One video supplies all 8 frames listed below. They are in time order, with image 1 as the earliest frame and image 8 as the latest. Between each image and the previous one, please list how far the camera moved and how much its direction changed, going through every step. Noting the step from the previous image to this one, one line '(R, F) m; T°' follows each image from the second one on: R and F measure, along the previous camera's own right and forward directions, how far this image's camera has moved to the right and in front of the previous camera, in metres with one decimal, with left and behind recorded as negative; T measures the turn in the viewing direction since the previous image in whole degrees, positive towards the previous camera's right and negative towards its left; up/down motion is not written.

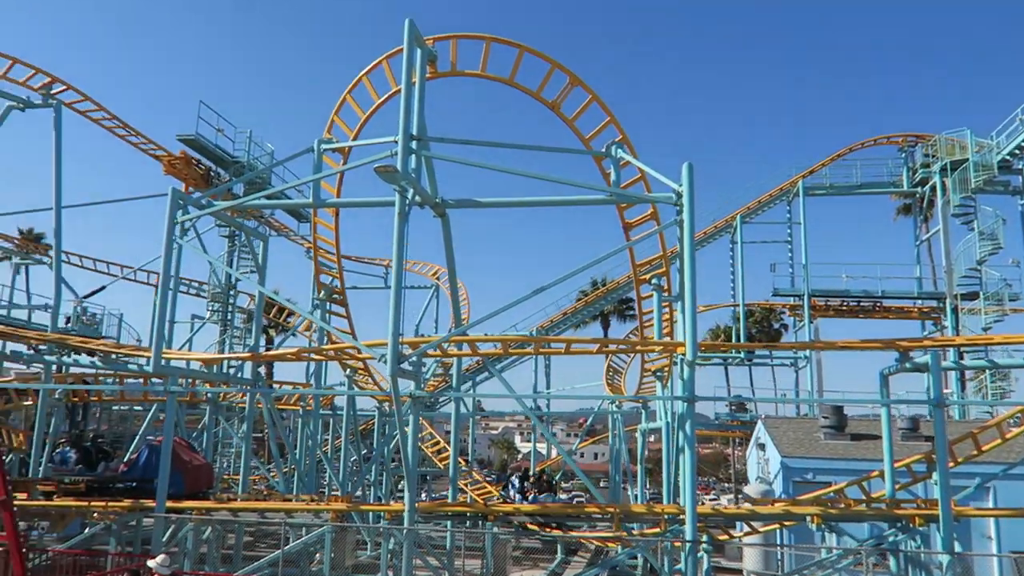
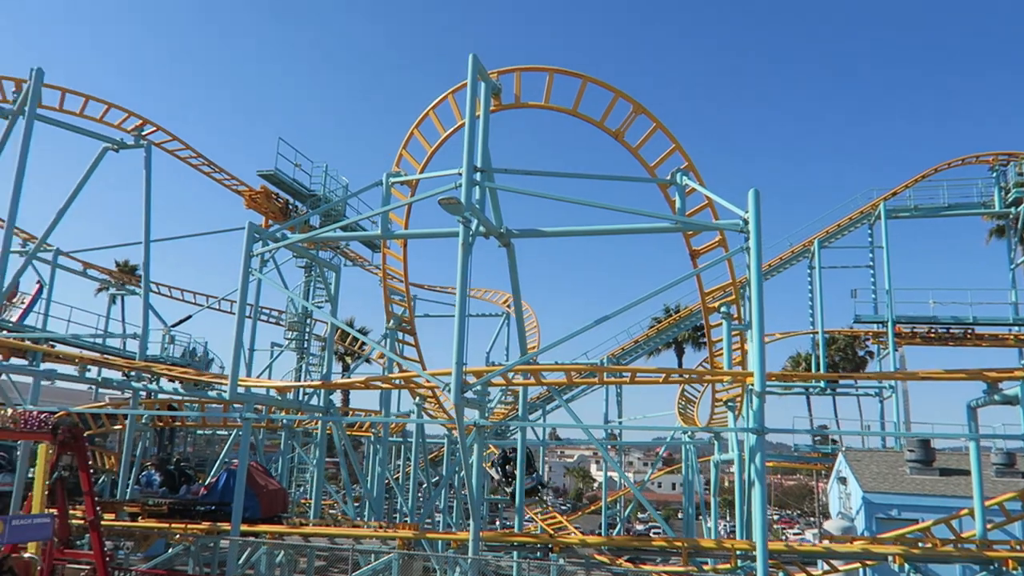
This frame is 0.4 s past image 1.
(+0.1, 0.0) m; -6°
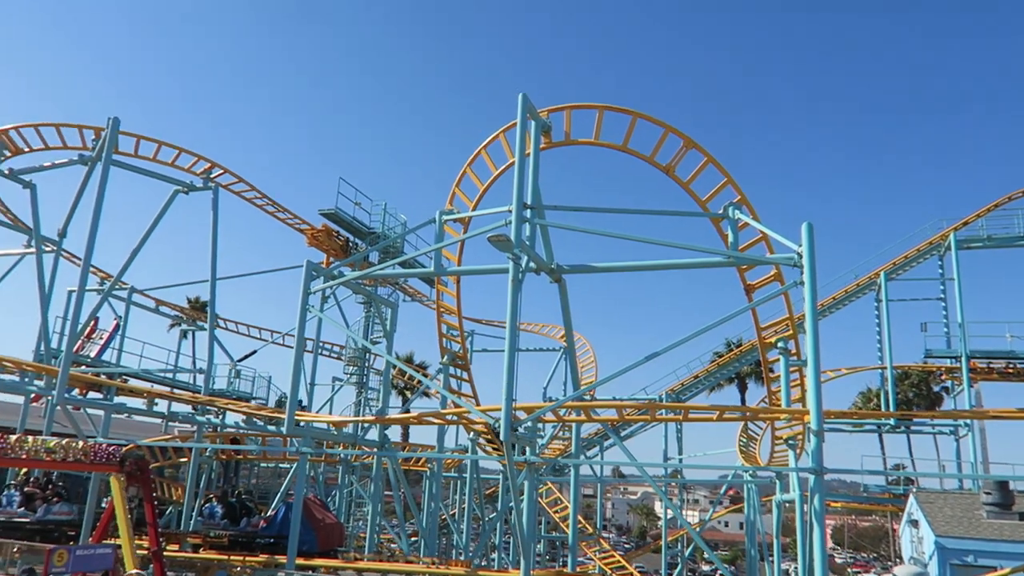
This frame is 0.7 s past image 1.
(+0.1, 0.0) m; -5°
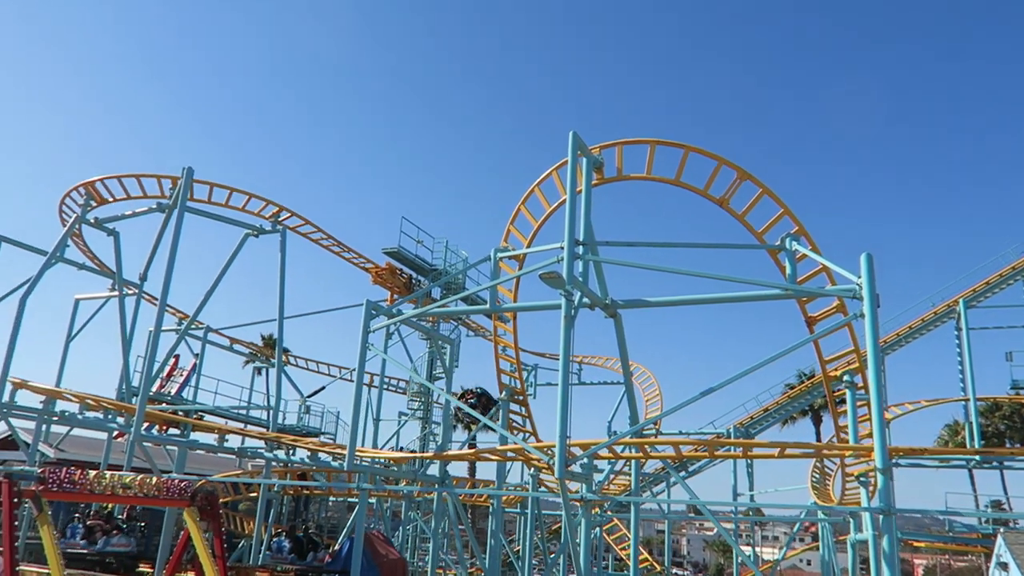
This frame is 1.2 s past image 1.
(+0.1, -0.1) m; -5°
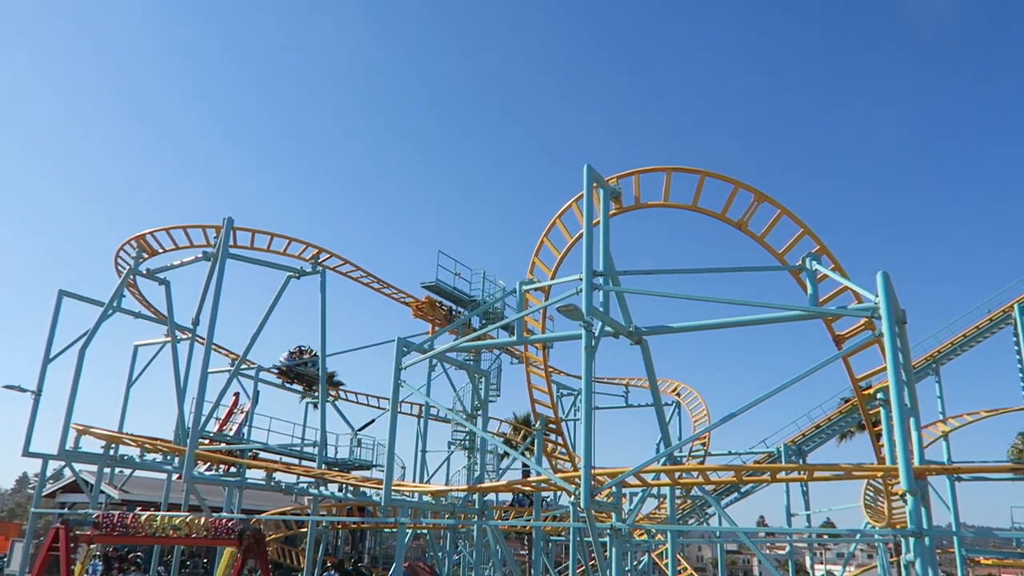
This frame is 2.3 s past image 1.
(+0.4, -0.2) m; -4°
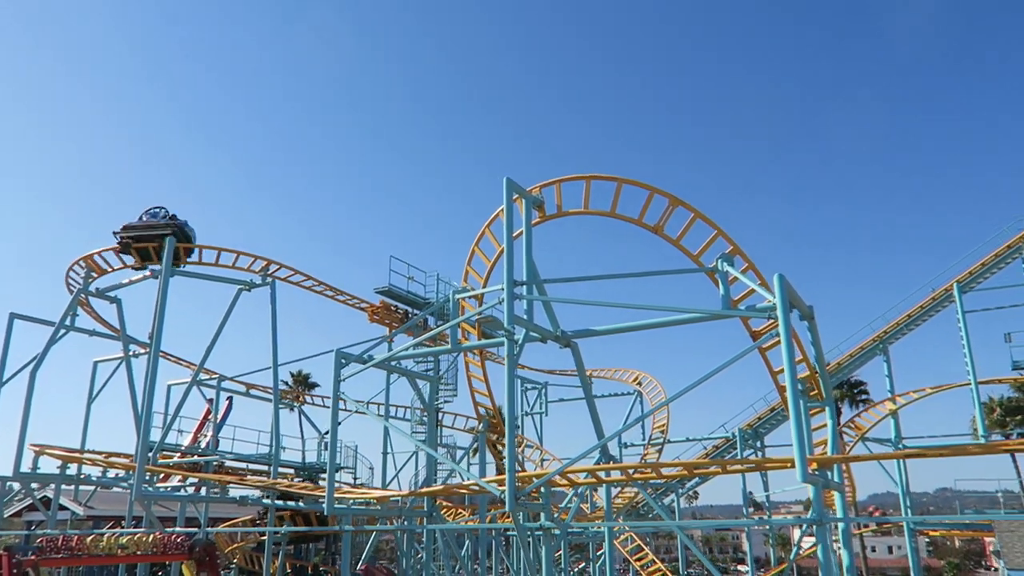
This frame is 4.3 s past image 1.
(+0.7, -0.3) m; +1°
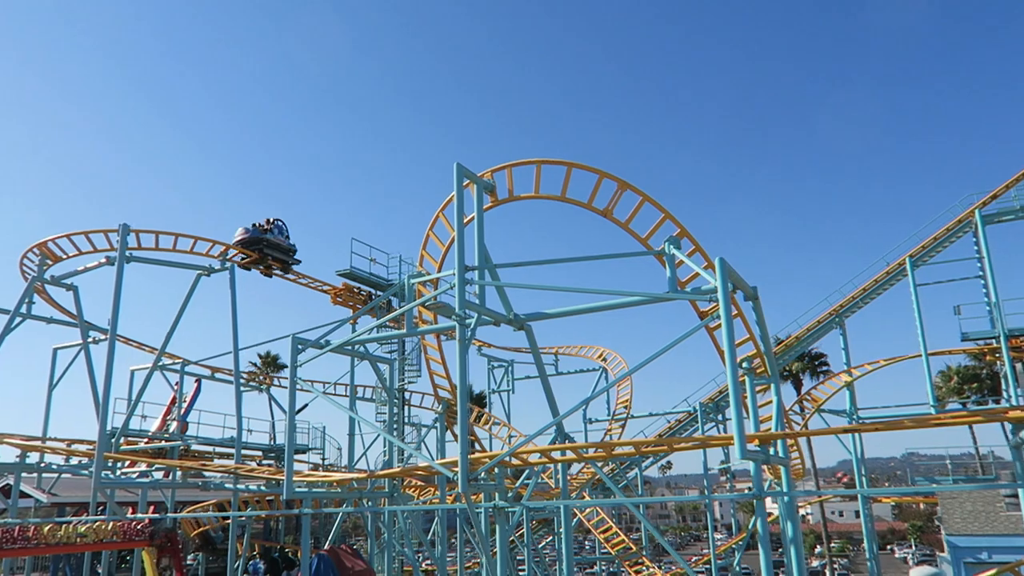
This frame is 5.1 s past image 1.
(+0.3, -0.1) m; +2°
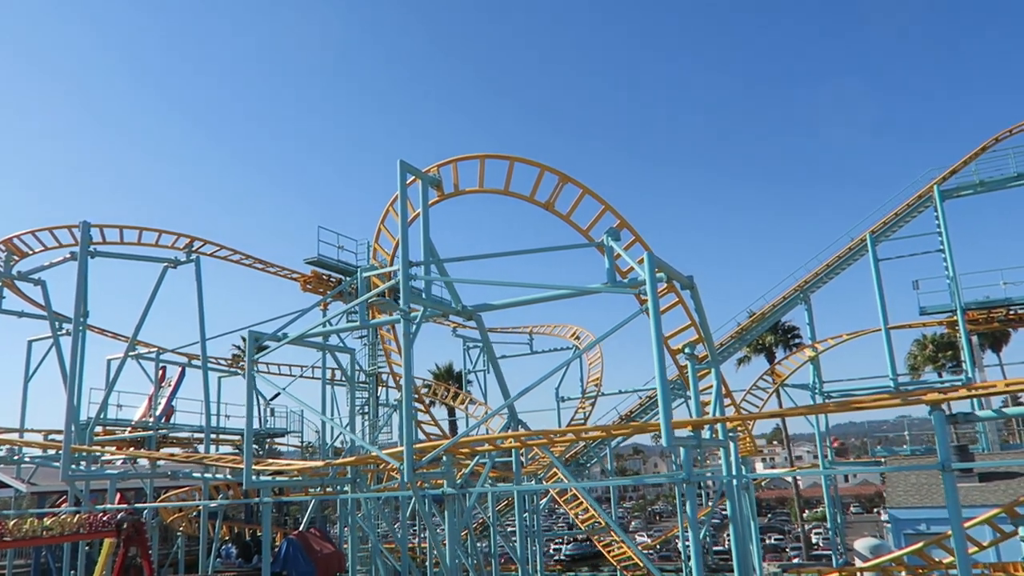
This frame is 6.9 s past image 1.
(+0.6, -0.2) m; 0°
